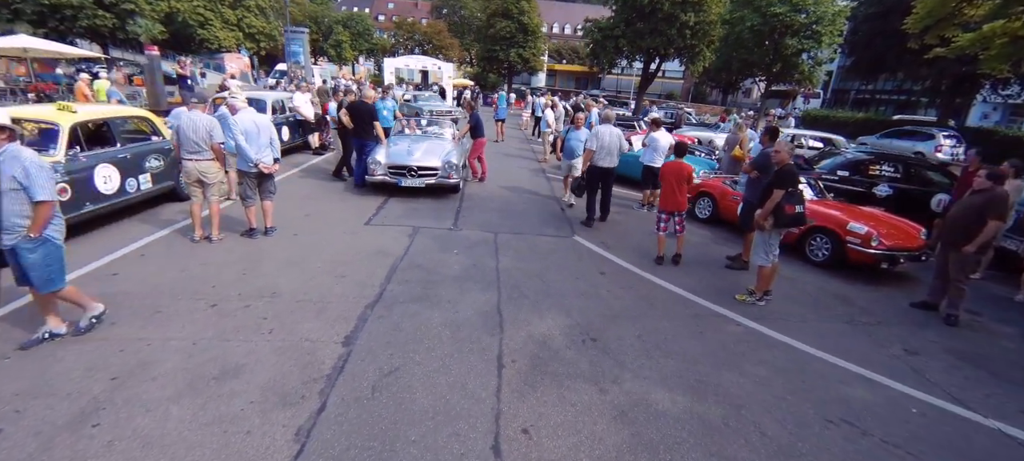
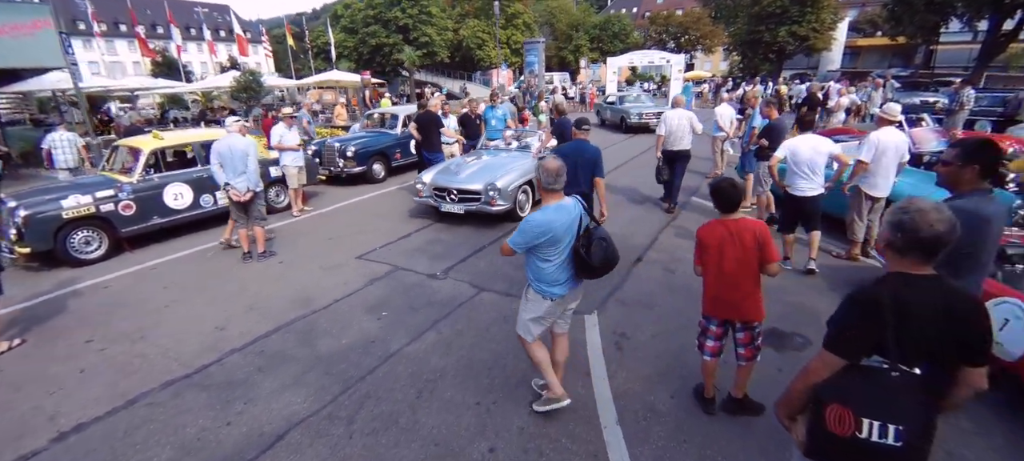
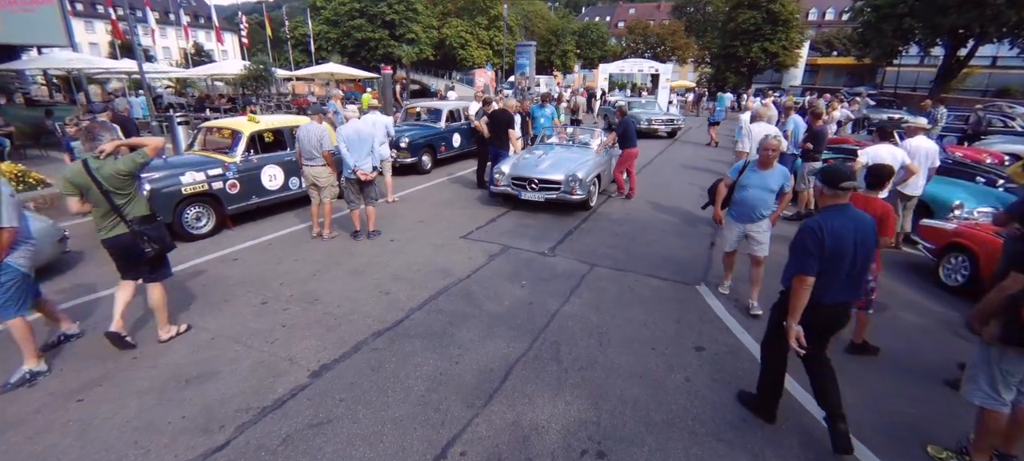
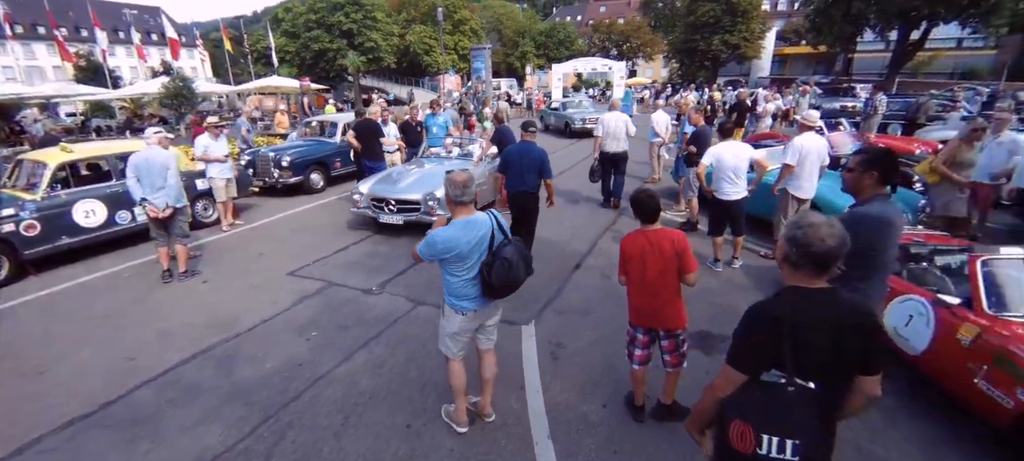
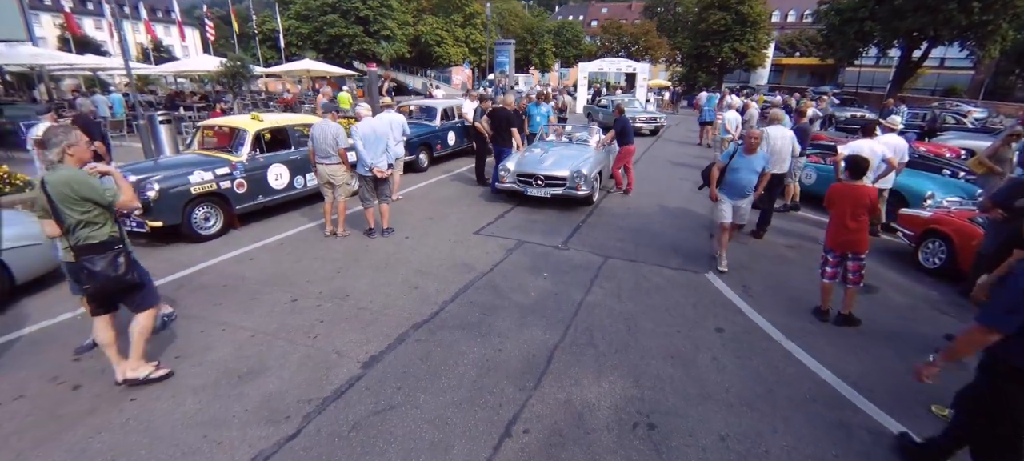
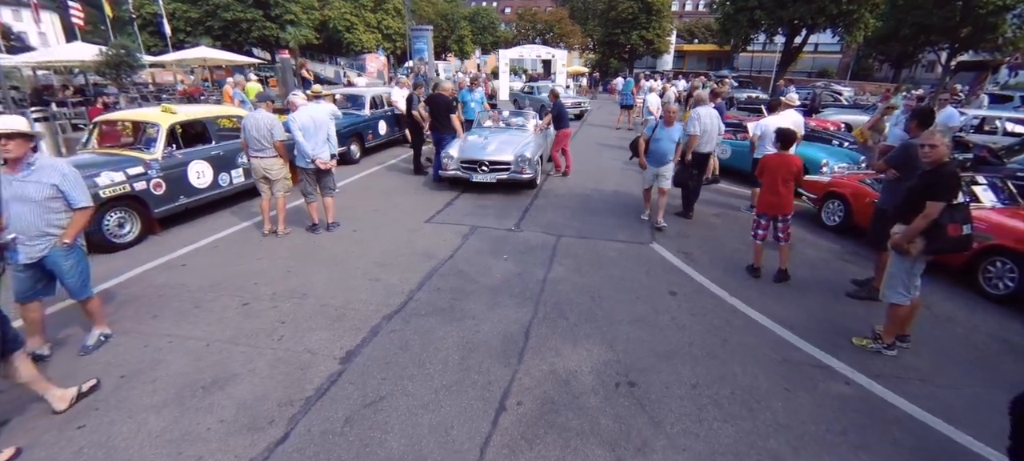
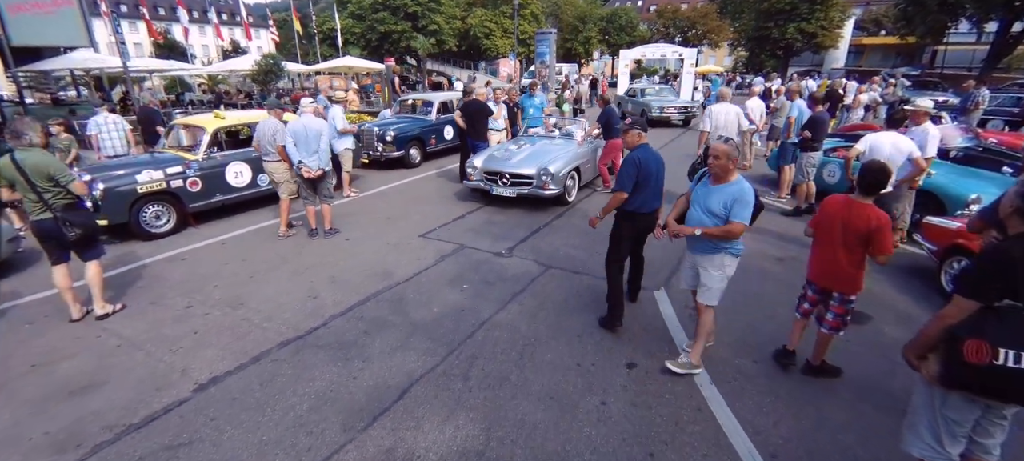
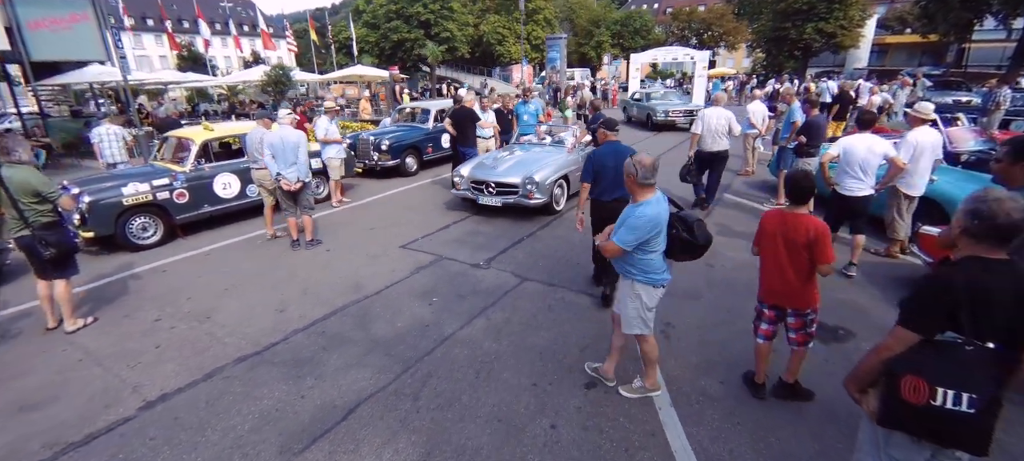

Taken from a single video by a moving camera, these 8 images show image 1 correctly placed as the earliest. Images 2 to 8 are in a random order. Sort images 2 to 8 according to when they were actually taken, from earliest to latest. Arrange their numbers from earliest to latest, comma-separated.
6, 5, 3, 7, 8, 2, 4
